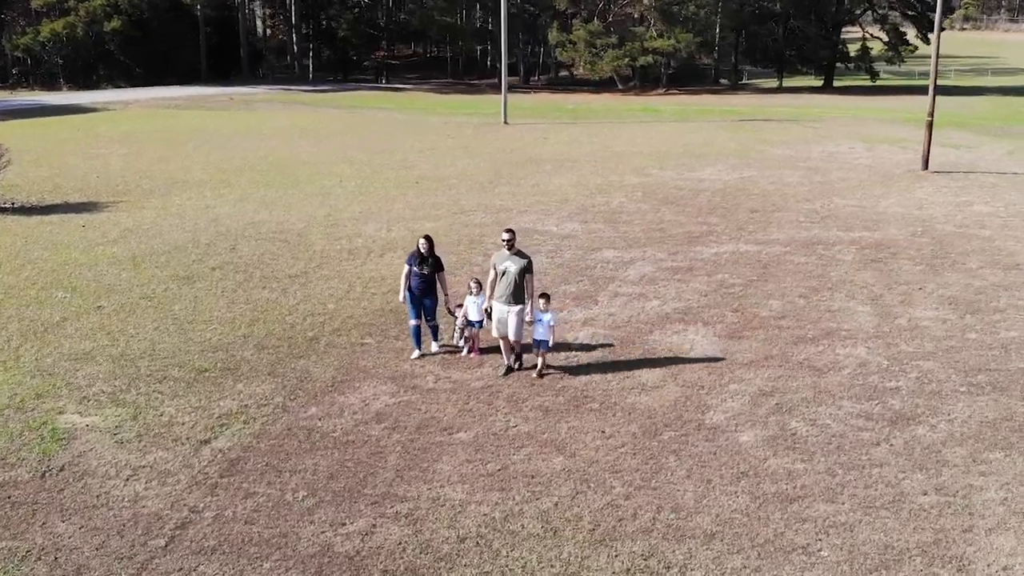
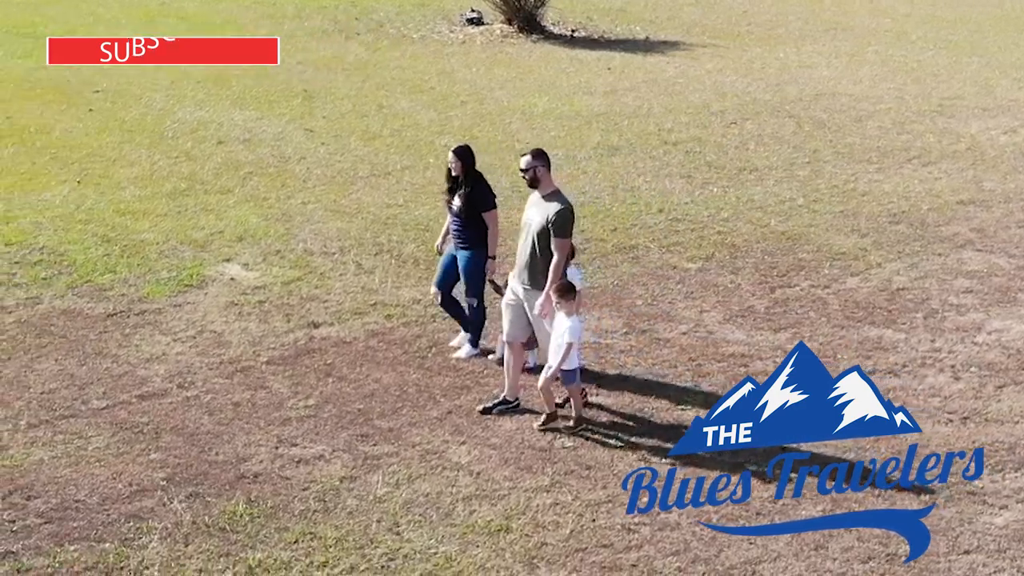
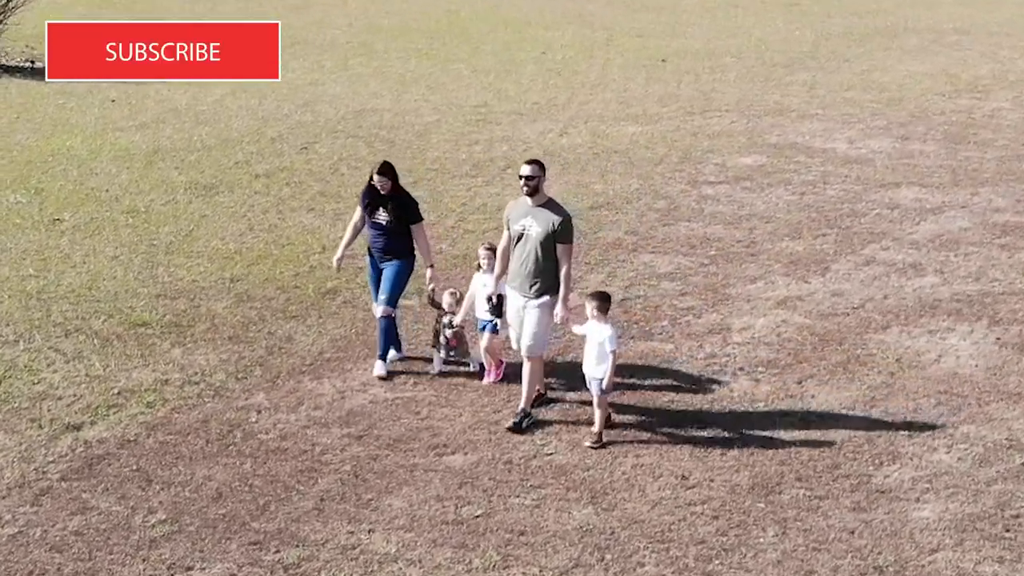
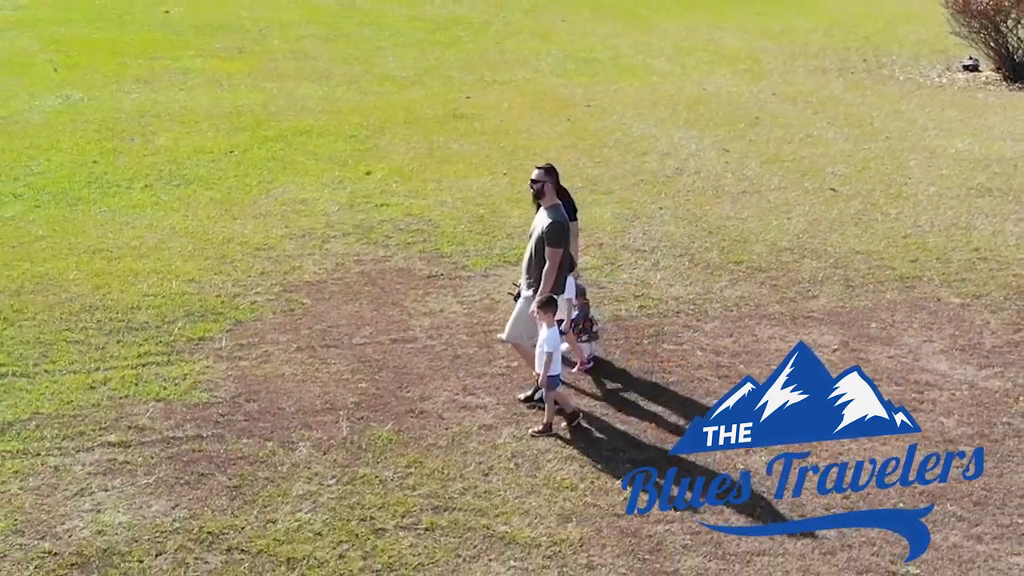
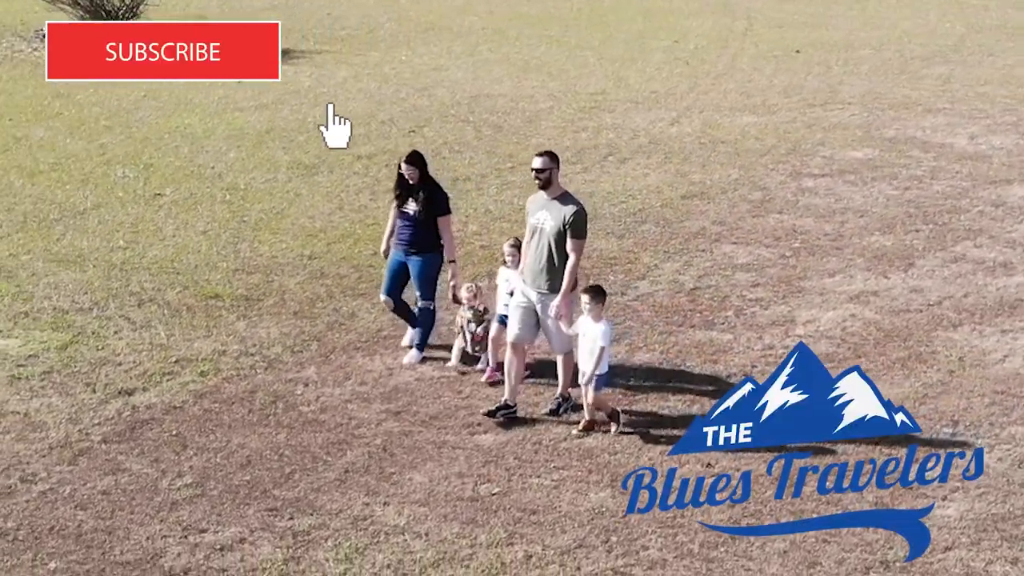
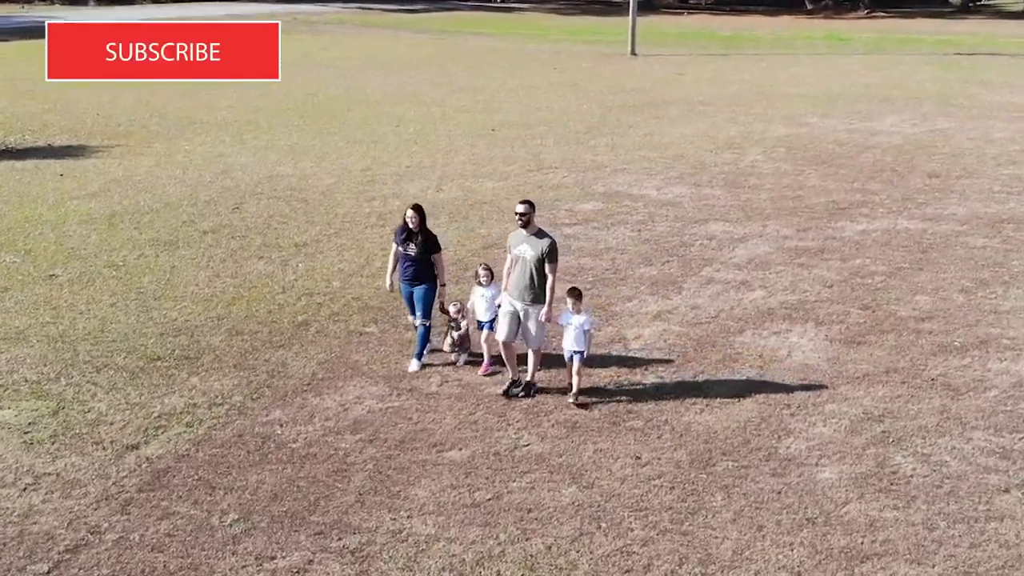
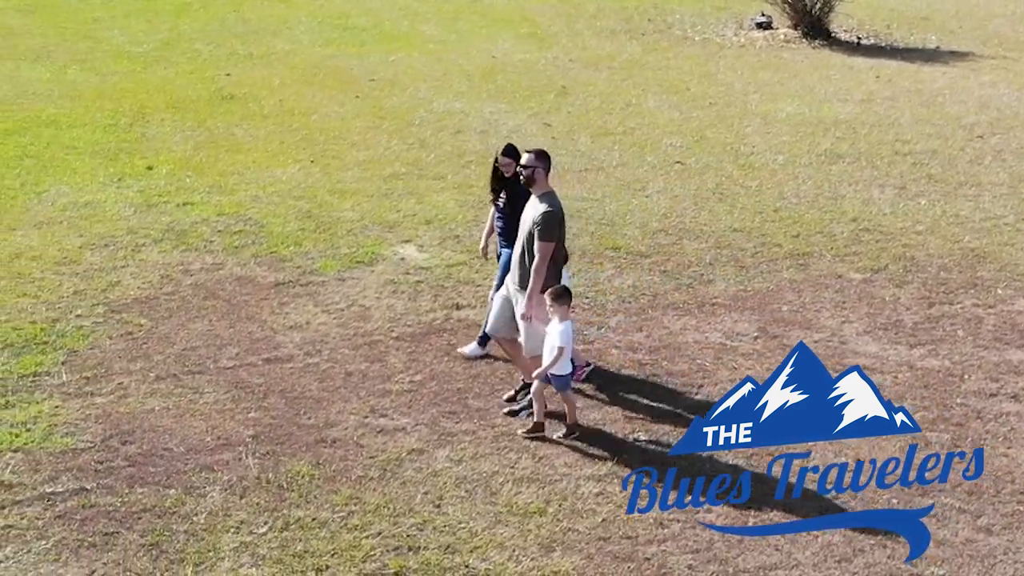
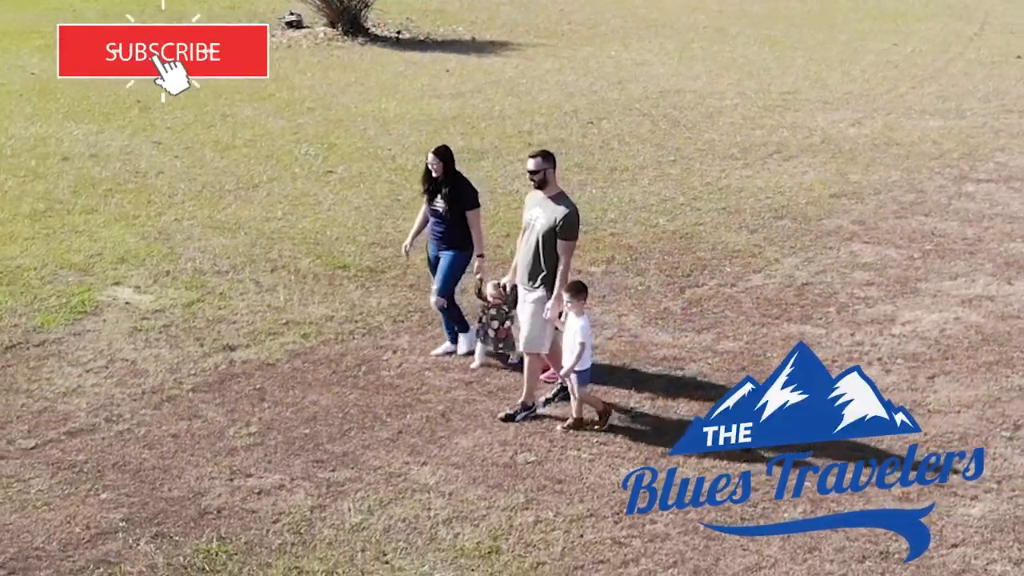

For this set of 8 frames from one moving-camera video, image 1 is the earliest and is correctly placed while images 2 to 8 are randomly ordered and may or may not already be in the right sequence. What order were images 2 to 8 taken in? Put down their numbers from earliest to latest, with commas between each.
6, 3, 5, 8, 2, 7, 4
